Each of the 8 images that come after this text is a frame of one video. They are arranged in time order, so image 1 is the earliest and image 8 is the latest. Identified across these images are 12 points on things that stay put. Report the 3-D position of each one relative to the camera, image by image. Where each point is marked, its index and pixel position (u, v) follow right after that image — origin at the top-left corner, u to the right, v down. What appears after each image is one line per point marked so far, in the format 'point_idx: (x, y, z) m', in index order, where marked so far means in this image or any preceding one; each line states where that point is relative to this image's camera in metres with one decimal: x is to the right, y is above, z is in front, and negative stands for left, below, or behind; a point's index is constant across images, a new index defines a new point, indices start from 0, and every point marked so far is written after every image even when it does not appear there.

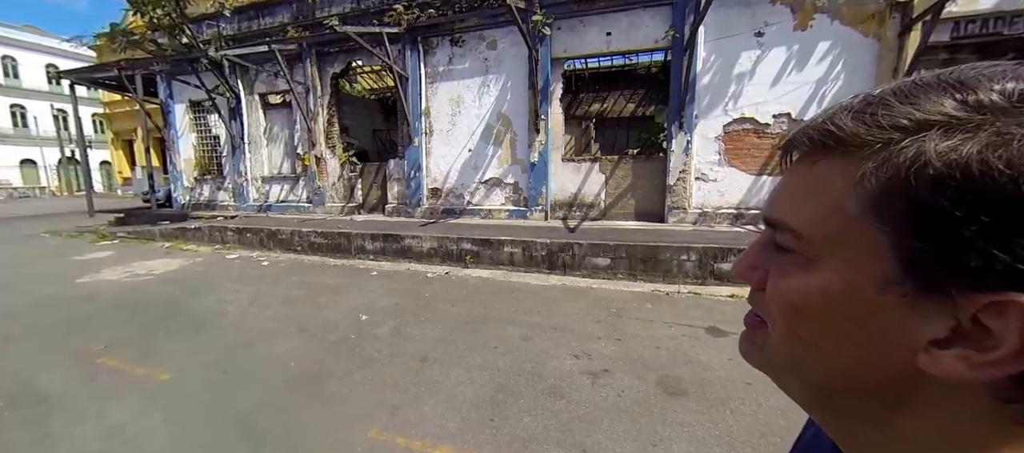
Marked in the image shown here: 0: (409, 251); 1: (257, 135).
0: (-1.9, -0.5, +6.9) m
1: (-7.8, +2.9, +11.1) m
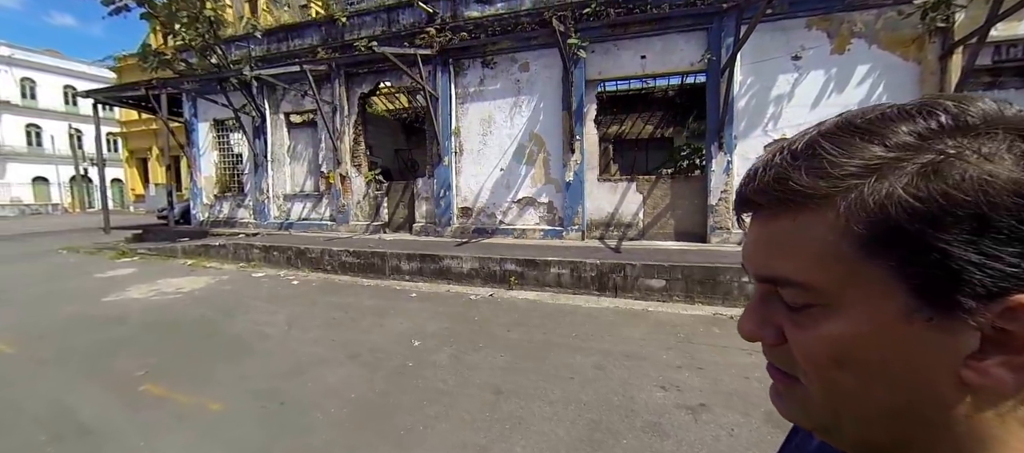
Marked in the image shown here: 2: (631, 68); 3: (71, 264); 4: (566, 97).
0: (-1.2, -0.9, +6.6) m
1: (-7.1, +2.2, +10.9) m
2: (+2.7, +3.5, +7.4) m
3: (-9.6, -1.0, +8.0) m
4: (+1.4, +3.0, +7.9) m
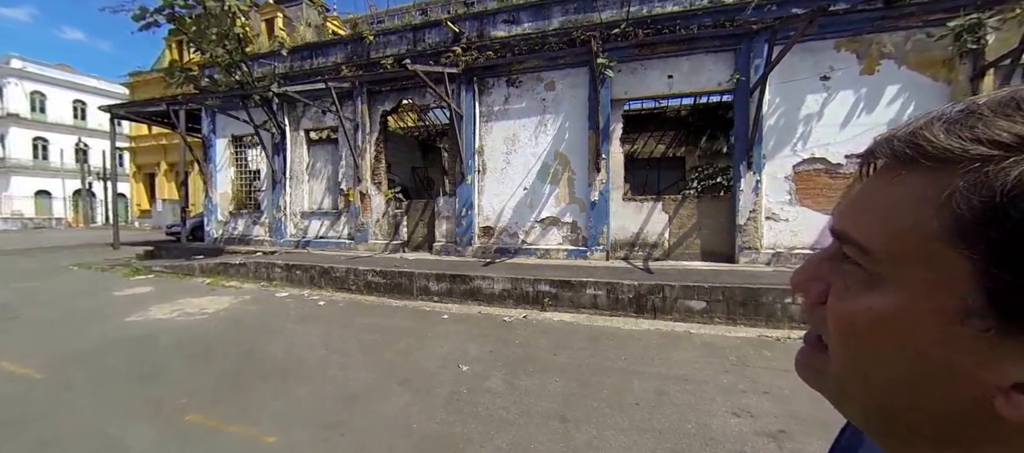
0: (-0.6, -1.2, +6.5) m
1: (-6.5, +1.7, +10.8) m
2: (+3.3, +3.0, +7.5) m
3: (-9.1, -1.4, +7.7) m
4: (+2.0, +2.5, +8.0) m
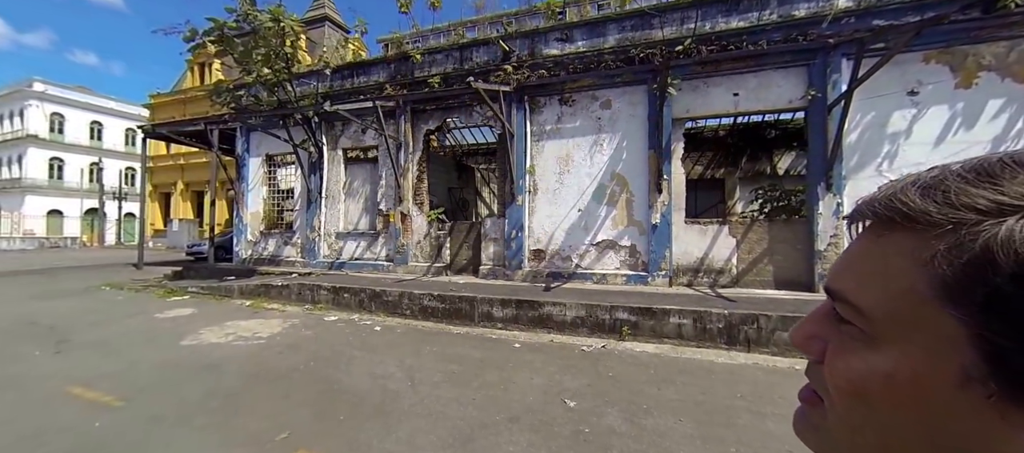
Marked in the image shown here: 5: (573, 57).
0: (+0.6, -1.6, +6.0) m
1: (-5.3, +1.1, +10.6) m
2: (+4.5, +2.6, +7.3) m
3: (-7.8, -1.8, +7.3) m
4: (+3.2, +2.0, +7.8) m
5: (+1.6, +4.2, +8.7) m
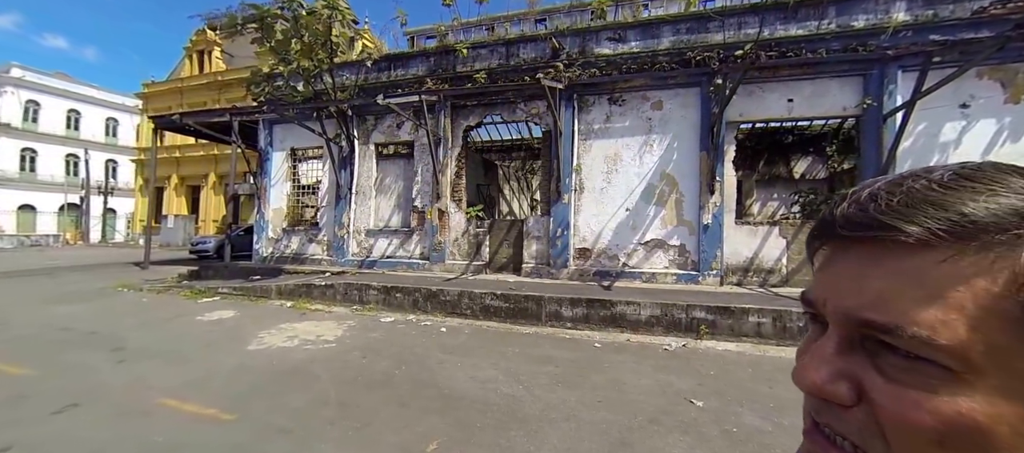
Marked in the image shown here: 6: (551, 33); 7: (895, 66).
0: (+1.9, -1.6, +6.0) m
1: (-4.3, +1.2, +10.2) m
2: (+5.8, +2.6, +7.6) m
3: (-6.6, -1.7, +6.8) m
4: (+4.4, +2.0, +7.9) m
5: (+2.8, +4.3, +8.7) m
6: (+1.0, +5.2, +9.3) m
7: (+7.5, +3.2, +6.8) m
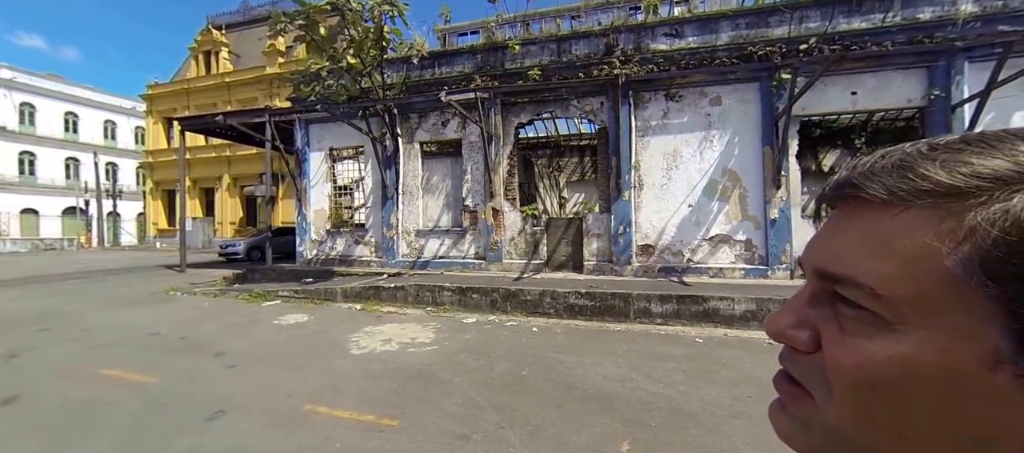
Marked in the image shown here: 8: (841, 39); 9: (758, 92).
0: (+3.5, -1.5, +6.0) m
1: (-2.8, +1.2, +10.1) m
2: (+7.3, +2.7, +7.6) m
3: (-5.0, -1.7, +6.6) m
4: (+5.9, +2.1, +7.9) m
5: (+4.3, +4.3, +8.7) m
6: (+2.5, +5.3, +9.3) m
7: (+9.1, +3.3, +6.9) m
8: (+7.4, +4.2, +7.8) m
9: (+5.9, +3.2, +8.4) m
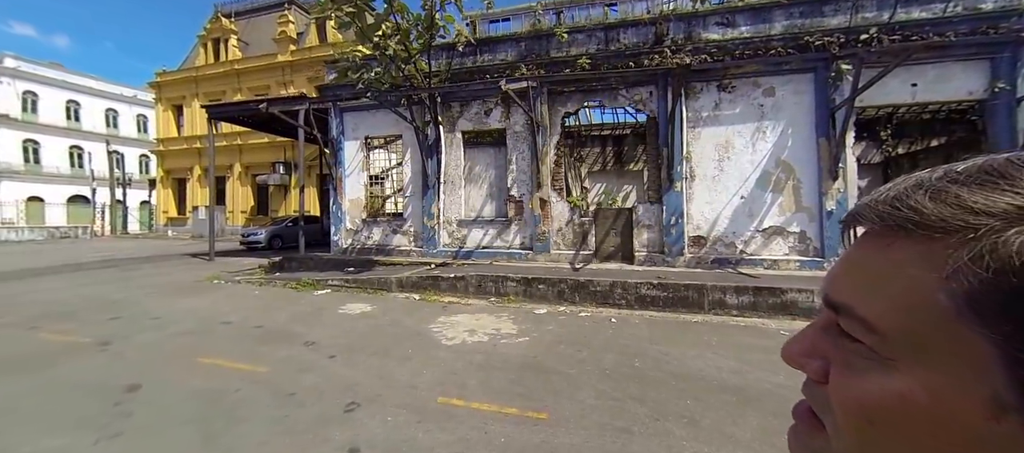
0: (+4.9, -1.4, +6.0) m
1: (-1.5, +1.5, +9.9) m
2: (+8.7, +2.8, +7.6) m
3: (-3.7, -1.5, +6.4) m
4: (+7.3, +2.3, +7.9) m
5: (+5.6, +4.5, +8.5) m
6: (+3.8, +5.5, +9.1) m
7: (+10.4, +3.4, +6.9) m
8: (+8.7, +4.3, +7.7) m
9: (+7.3, +3.4, +8.3) m
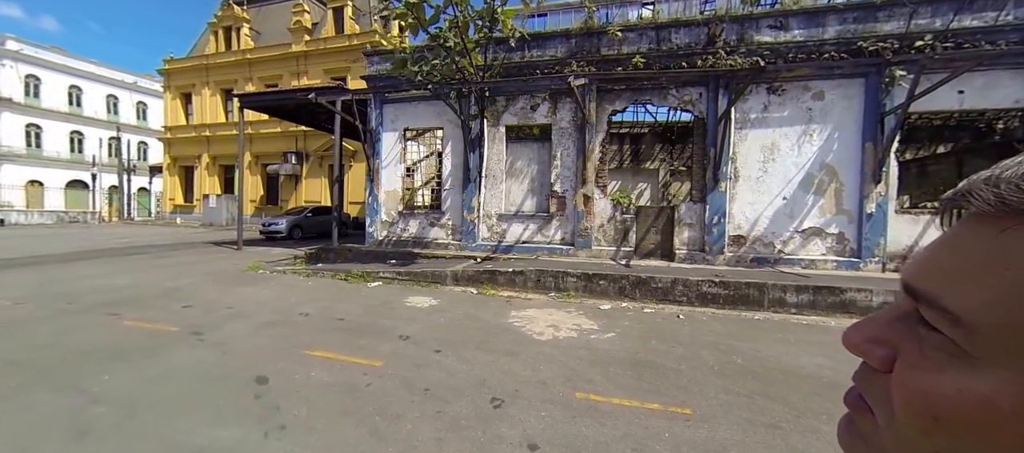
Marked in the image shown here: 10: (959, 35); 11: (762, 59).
0: (+6.3, -1.5, +6.3) m
1: (-0.1, +1.6, +9.9) m
2: (+10.1, +2.7, +7.9) m
3: (-2.3, -1.4, +6.4) m
4: (+8.7, +2.2, +8.2) m
5: (+7.1, +4.5, +8.7) m
6: (+5.3, +5.5, +9.2) m
7: (+11.9, +3.3, +7.3) m
8: (+10.2, +4.2, +8.0) m
9: (+8.7, +3.3, +8.6) m
10: (+10.3, +4.2, +8.0) m
11: (+6.3, +4.1, +8.6) m
